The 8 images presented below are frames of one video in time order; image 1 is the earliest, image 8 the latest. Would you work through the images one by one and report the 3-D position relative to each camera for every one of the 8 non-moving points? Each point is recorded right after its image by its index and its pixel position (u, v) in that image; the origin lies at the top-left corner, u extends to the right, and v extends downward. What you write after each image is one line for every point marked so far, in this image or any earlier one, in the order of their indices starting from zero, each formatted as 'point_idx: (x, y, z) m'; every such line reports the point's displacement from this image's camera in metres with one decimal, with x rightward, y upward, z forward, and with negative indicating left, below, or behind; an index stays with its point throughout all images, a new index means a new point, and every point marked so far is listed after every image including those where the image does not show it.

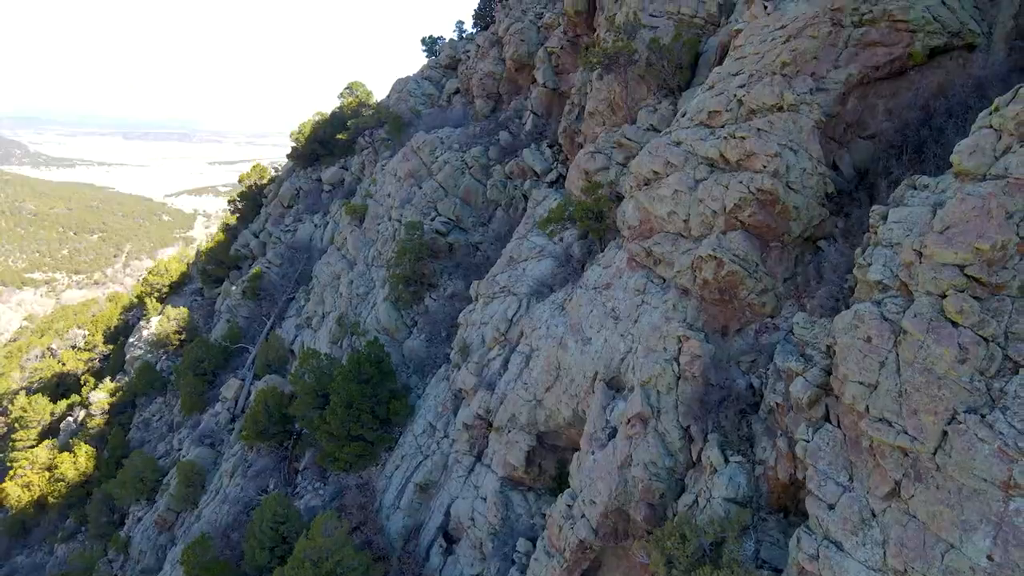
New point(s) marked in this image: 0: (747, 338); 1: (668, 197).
0: (+3.3, -0.7, +11.7) m
1: (+2.5, +1.4, +13.0) m
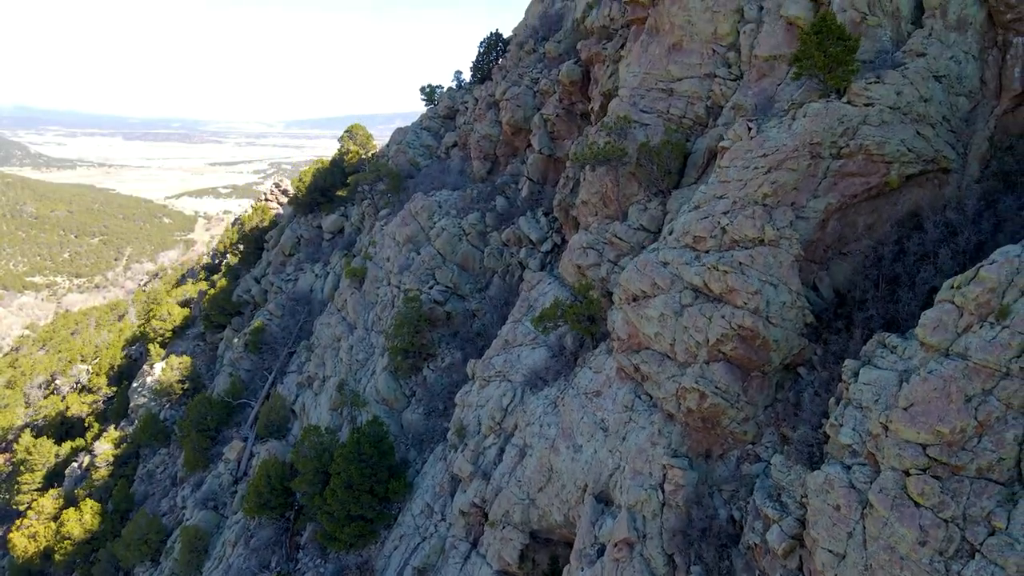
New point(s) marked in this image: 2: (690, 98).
0: (+3.2, -2.6, +12.2) m
1: (+2.3, -0.5, +13.5) m
2: (+3.7, +4.0, +17.3) m
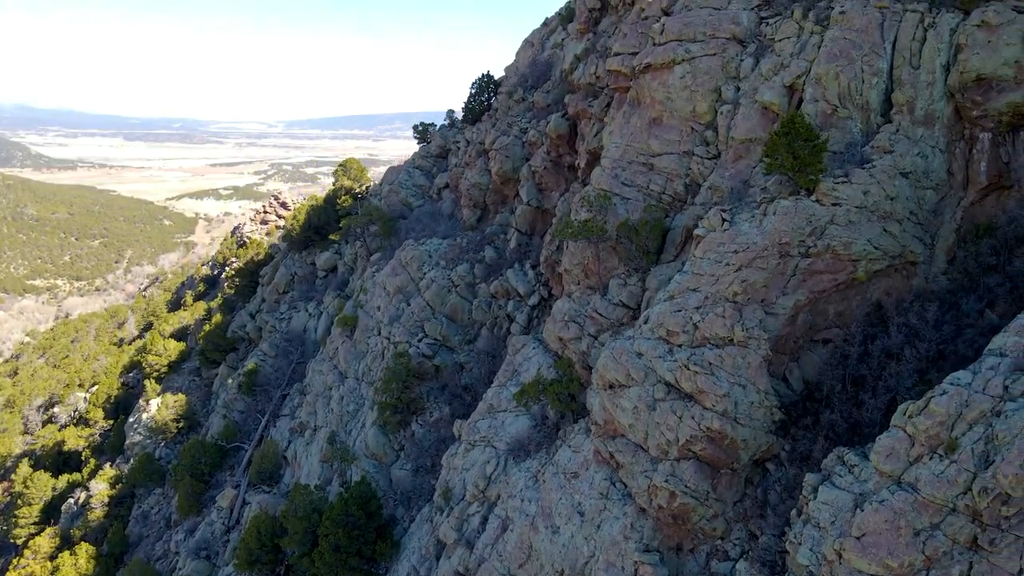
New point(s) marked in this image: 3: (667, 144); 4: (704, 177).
0: (+2.9, -4.2, +12.6) m
1: (+2.0, -2.1, +13.9) m
2: (+3.4, +2.4, +17.7) m
3: (+3.4, +3.1, +18.0) m
4: (+4.0, +2.3, +17.0) m
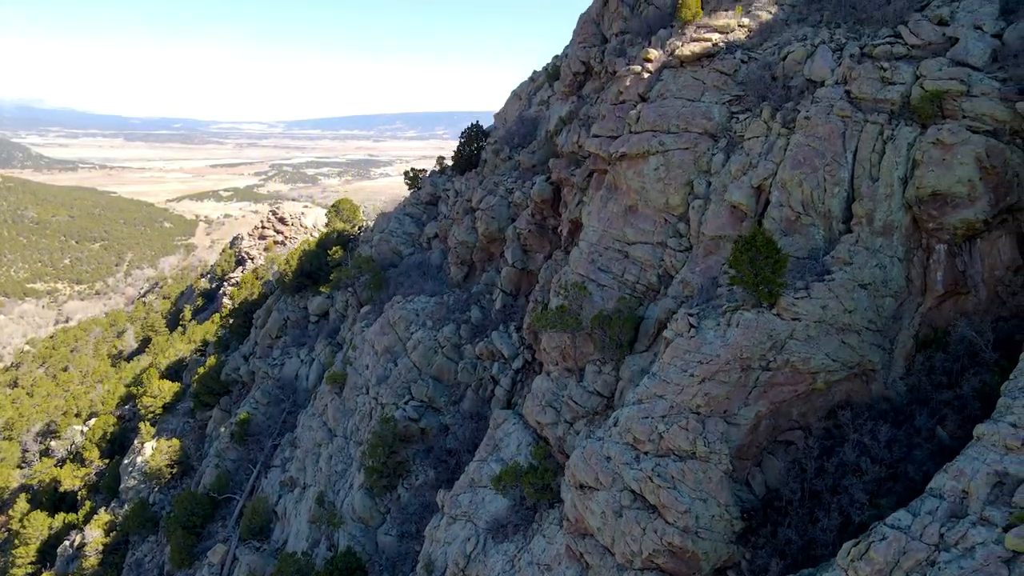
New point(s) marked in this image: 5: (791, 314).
0: (+2.4, -6.1, +13.1) m
1: (+1.5, -4.0, +14.5) m
2: (+2.9, +0.5, +18.2) m
3: (+2.9, +1.2, +18.5) m
4: (+3.5, +0.4, +17.5) m
5: (+4.8, -0.5, +14.1) m
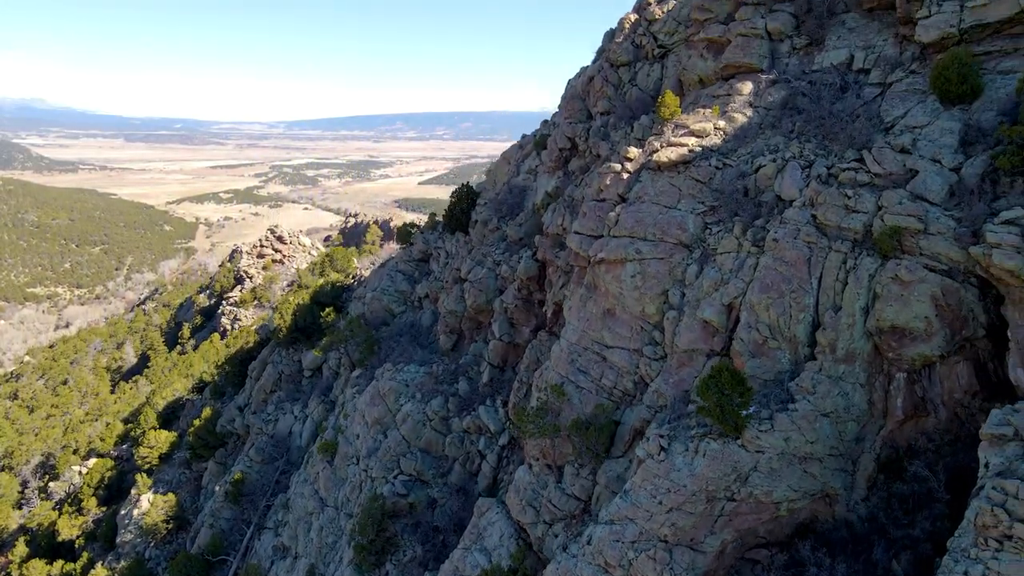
0: (+2.0, -8.5, +13.7) m
1: (+1.1, -6.3, +15.1) m
2: (+2.5, -1.9, +18.8) m
3: (+2.5, -1.2, +19.2) m
4: (+3.1, -2.0, +18.2) m
5: (+4.4, -2.8, +14.8) m
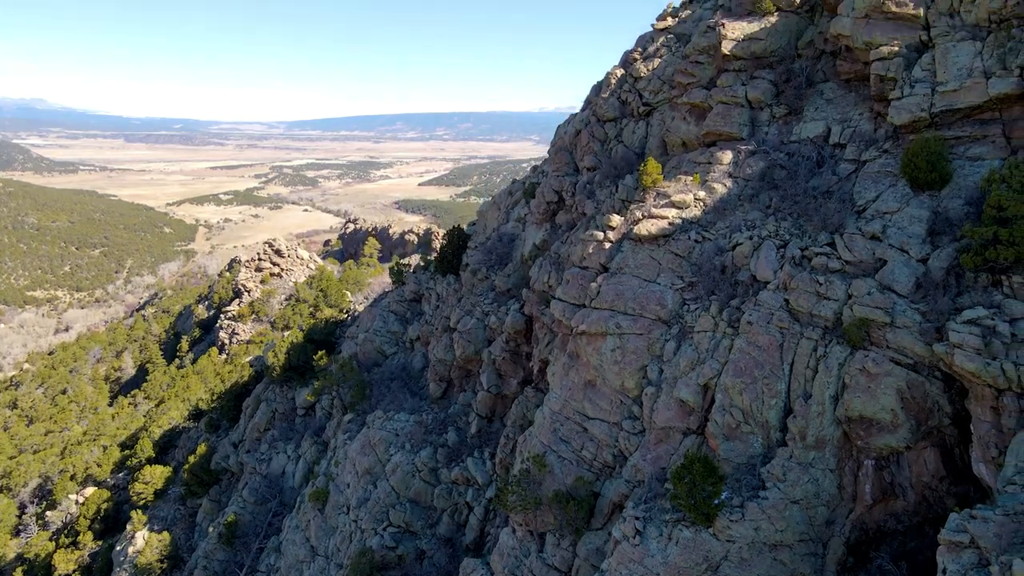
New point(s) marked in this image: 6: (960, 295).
0: (+1.5, -10.2, +14.2) m
1: (+0.7, -8.1, +15.5) m
2: (+2.1, -3.6, +19.3) m
3: (+2.1, -2.9, +19.6) m
4: (+2.7, -3.7, +18.6) m
5: (+4.0, -4.6, +15.2) m
6: (+8.4, -0.1, +15.3) m
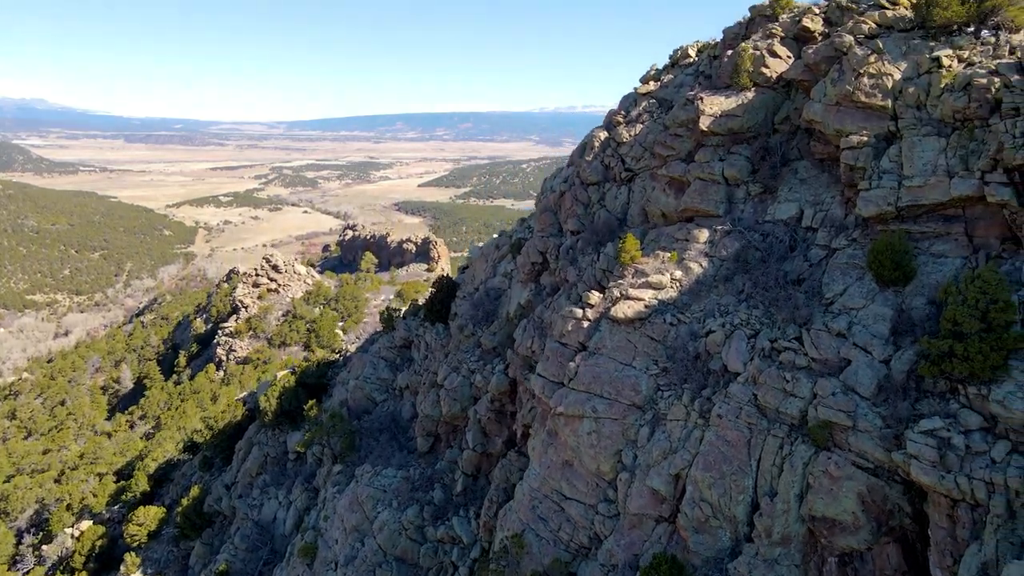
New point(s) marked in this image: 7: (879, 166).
0: (+1.0, -12.3, +14.7) m
1: (+0.2, -10.1, +16.0) m
2: (+1.6, -5.7, +19.8) m
3: (+1.6, -5.0, +20.1) m
4: (+2.2, -5.8, +19.1) m
5: (+3.4, -6.6, +15.7) m
6: (+7.8, -2.2, +15.8) m
7: (+8.8, +2.9, +19.7) m
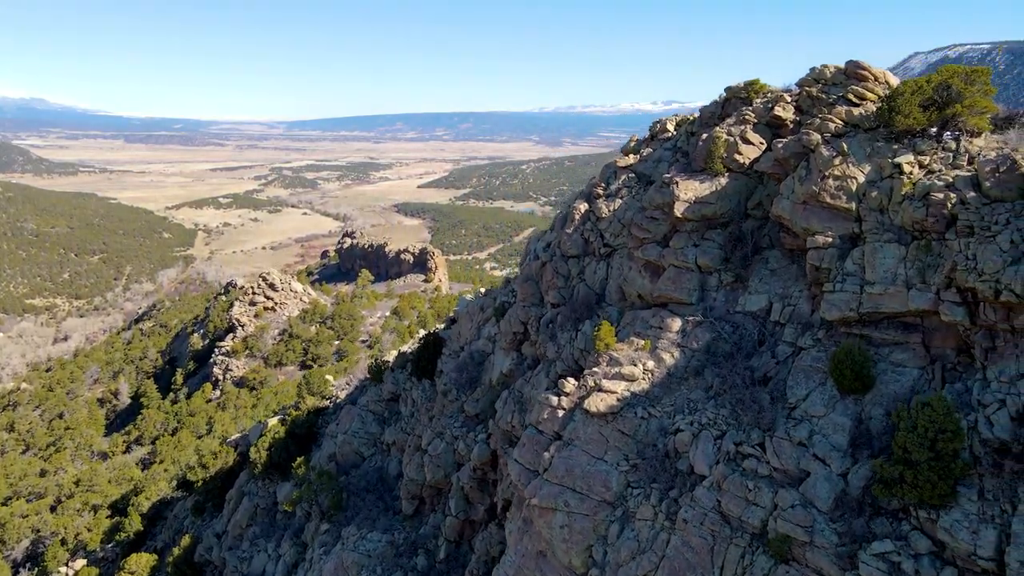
0: (+0.4, -14.7, +15.2) m
1: (-0.5, -12.6, +16.6) m
2: (+0.9, -8.1, +20.4) m
3: (+0.9, -7.4, +20.7) m
4: (+1.5, -8.2, +19.7) m
5: (+2.8, -9.1, +16.3) m
6: (+7.2, -4.6, +16.4) m
7: (+8.1, +0.5, +20.3) m
